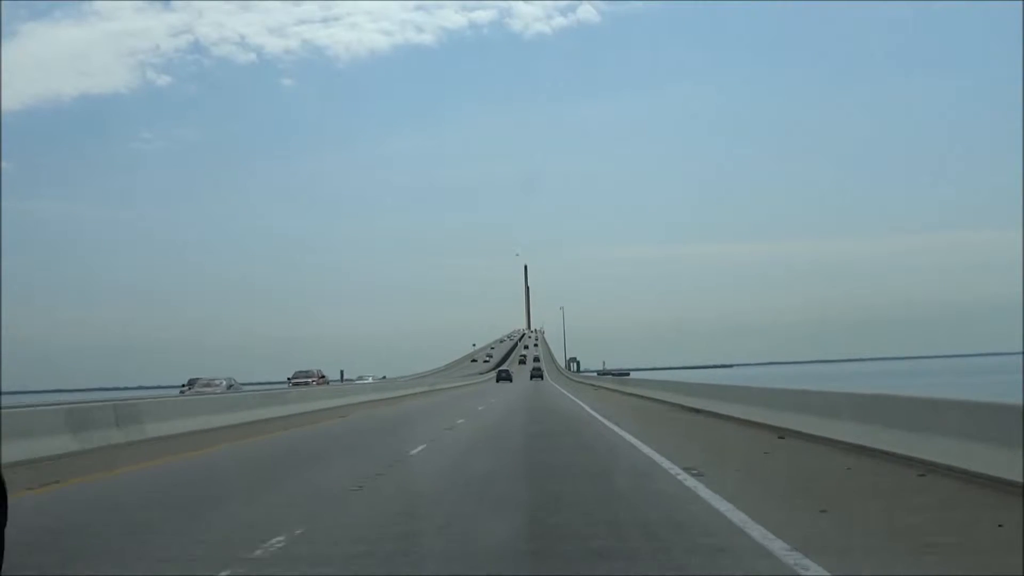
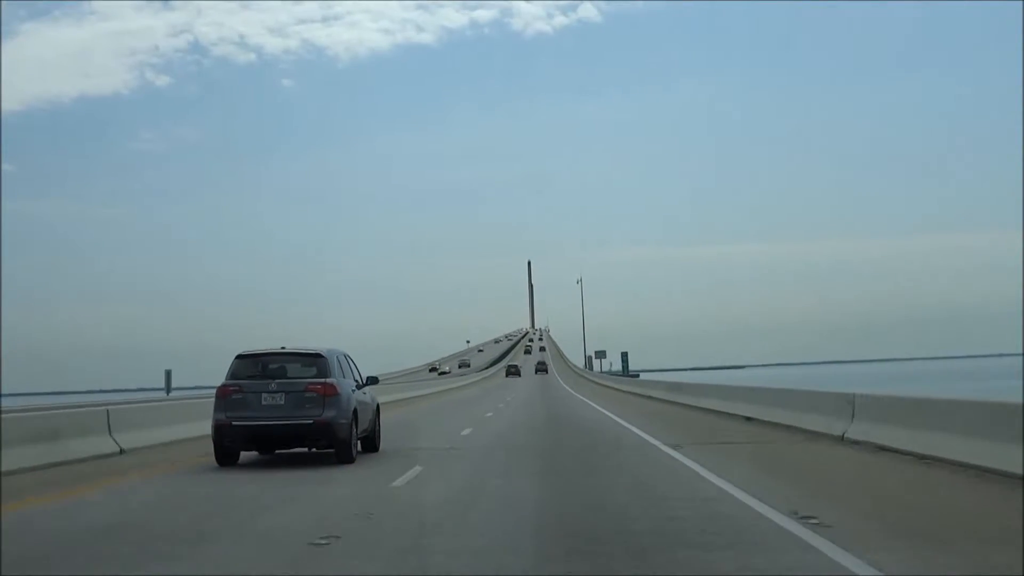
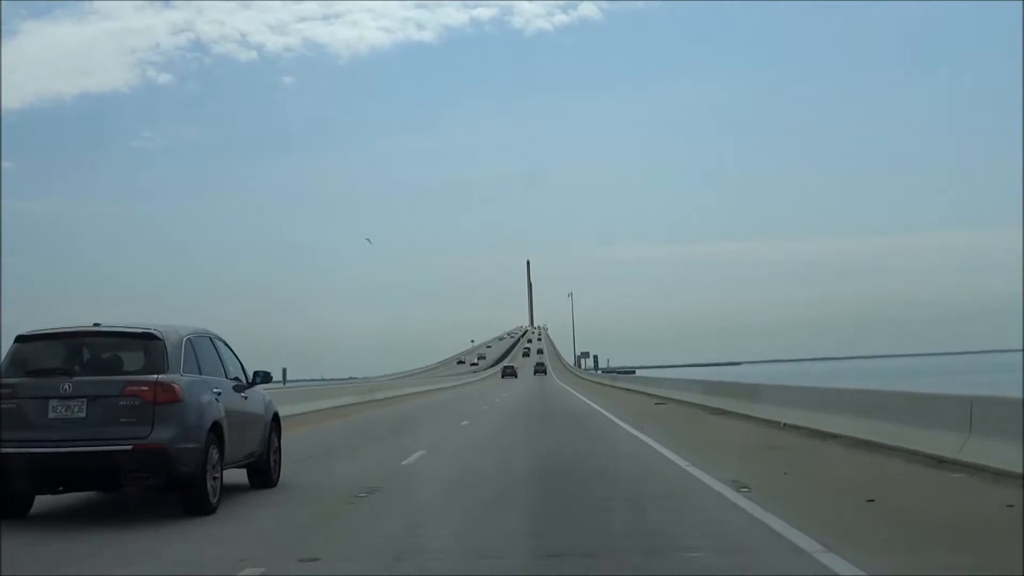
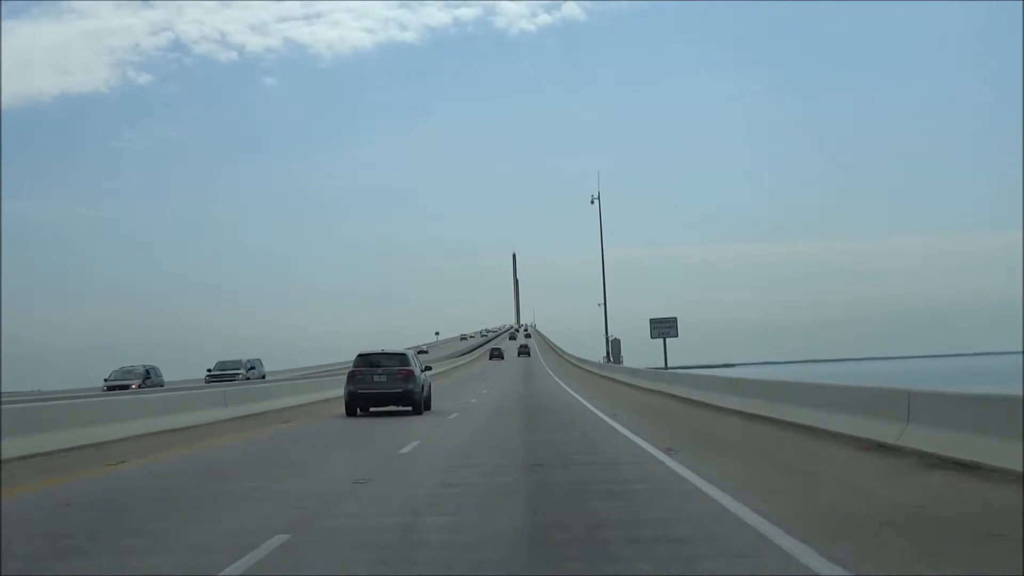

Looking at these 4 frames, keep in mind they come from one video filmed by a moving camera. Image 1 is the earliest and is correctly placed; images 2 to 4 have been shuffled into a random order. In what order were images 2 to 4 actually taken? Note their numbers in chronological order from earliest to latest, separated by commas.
3, 2, 4
